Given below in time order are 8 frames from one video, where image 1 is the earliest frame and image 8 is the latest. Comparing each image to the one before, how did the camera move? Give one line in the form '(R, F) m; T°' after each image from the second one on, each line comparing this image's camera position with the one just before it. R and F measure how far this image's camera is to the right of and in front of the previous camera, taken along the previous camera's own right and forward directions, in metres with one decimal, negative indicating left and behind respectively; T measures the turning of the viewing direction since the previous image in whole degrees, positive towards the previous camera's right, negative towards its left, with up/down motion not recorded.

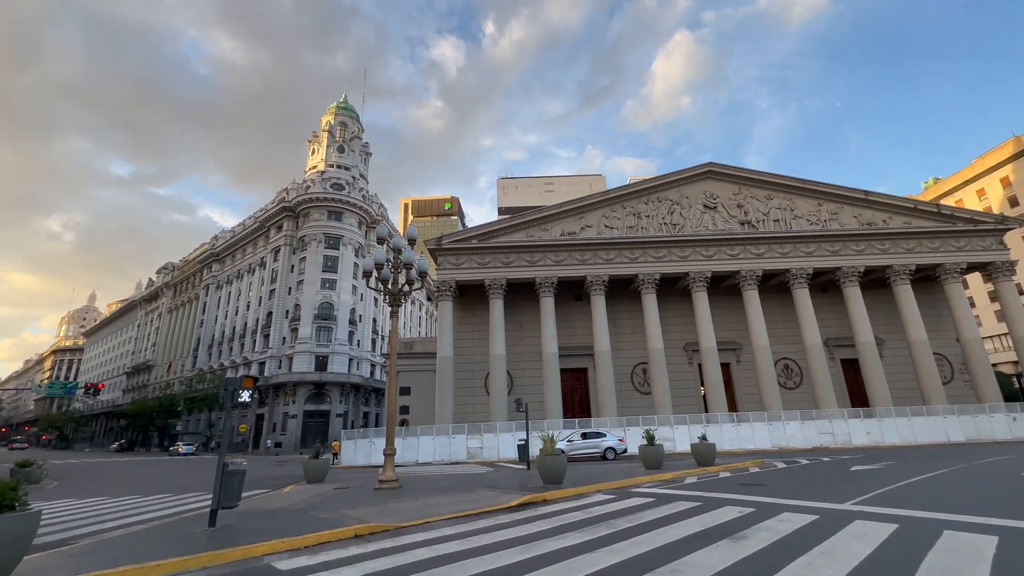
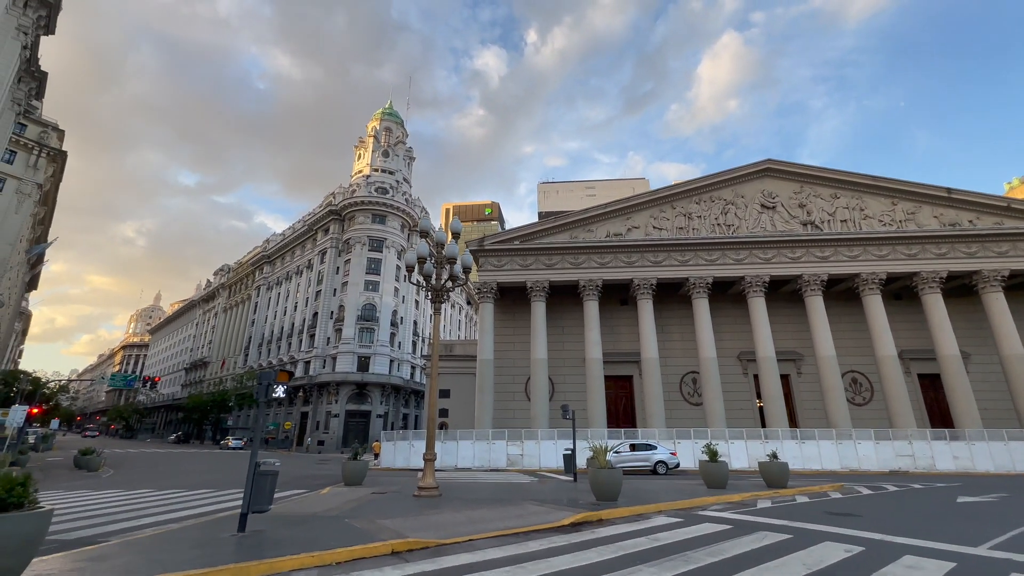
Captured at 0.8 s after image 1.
(-0.3, +0.8) m; -5°
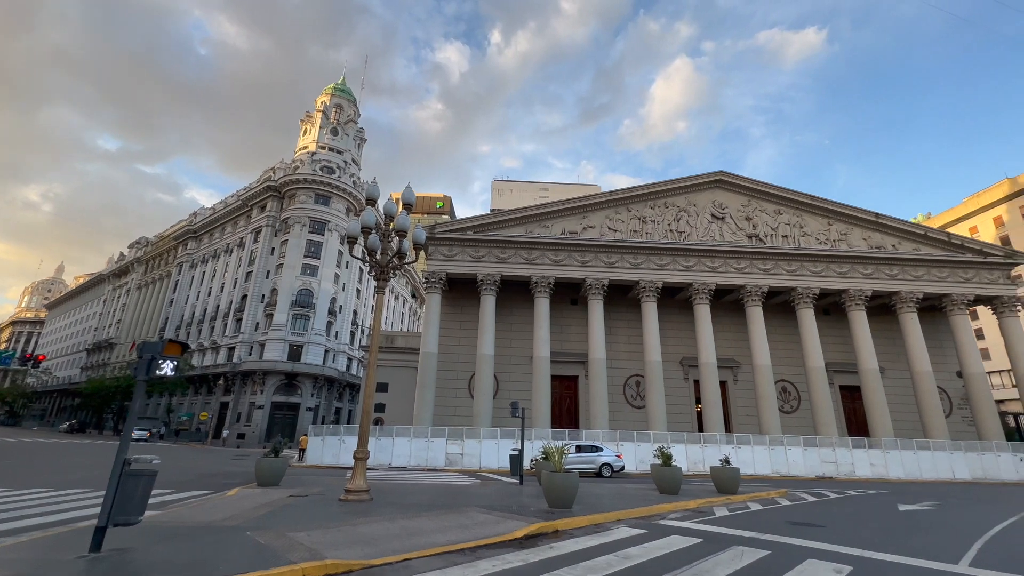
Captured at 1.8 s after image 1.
(-0.2, +1.1) m; +7°
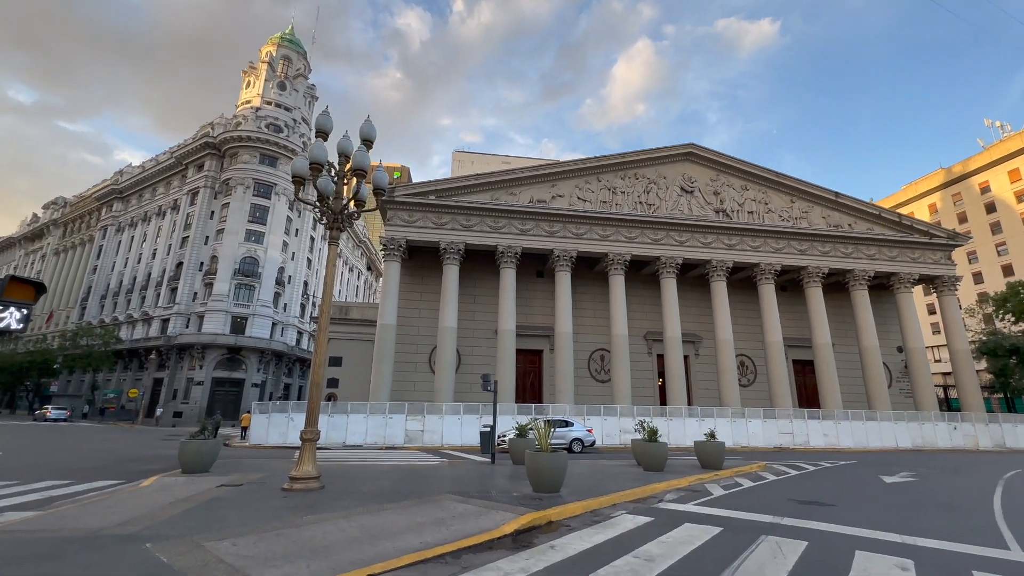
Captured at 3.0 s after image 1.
(-0.4, +1.4) m; +5°
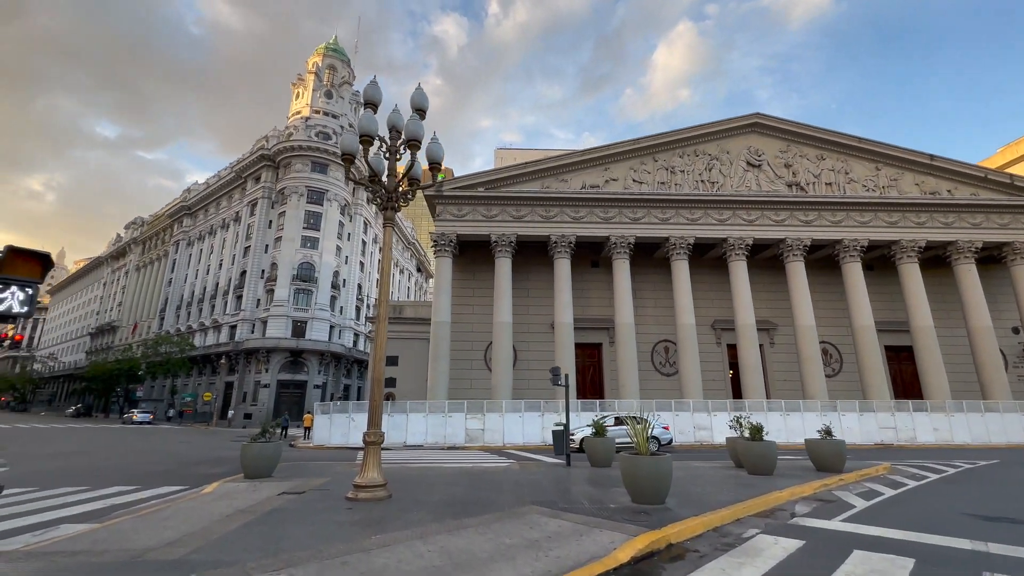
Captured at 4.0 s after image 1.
(-0.5, +1.1) m; -6°
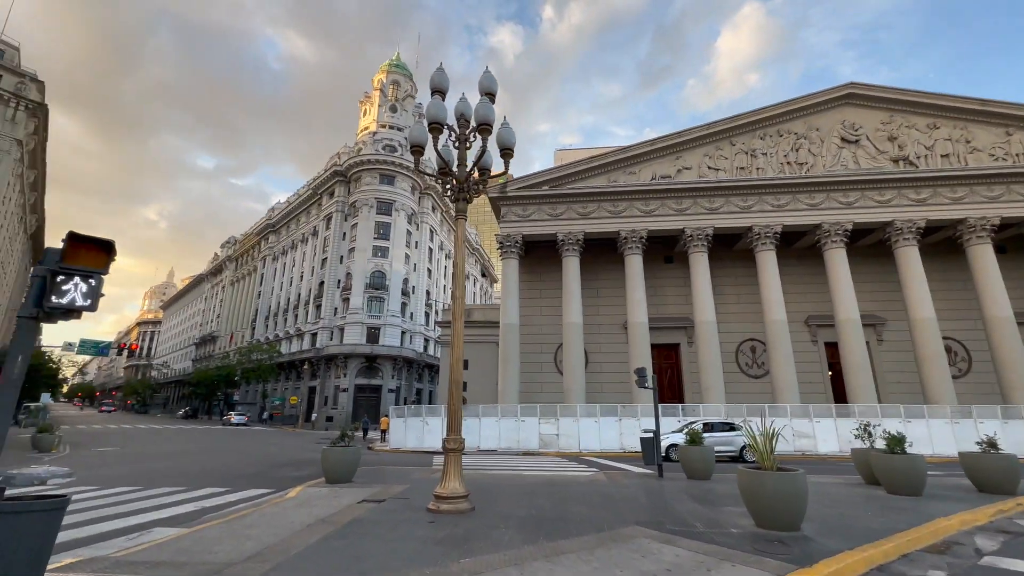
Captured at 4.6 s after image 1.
(-0.3, +0.7) m; -8°
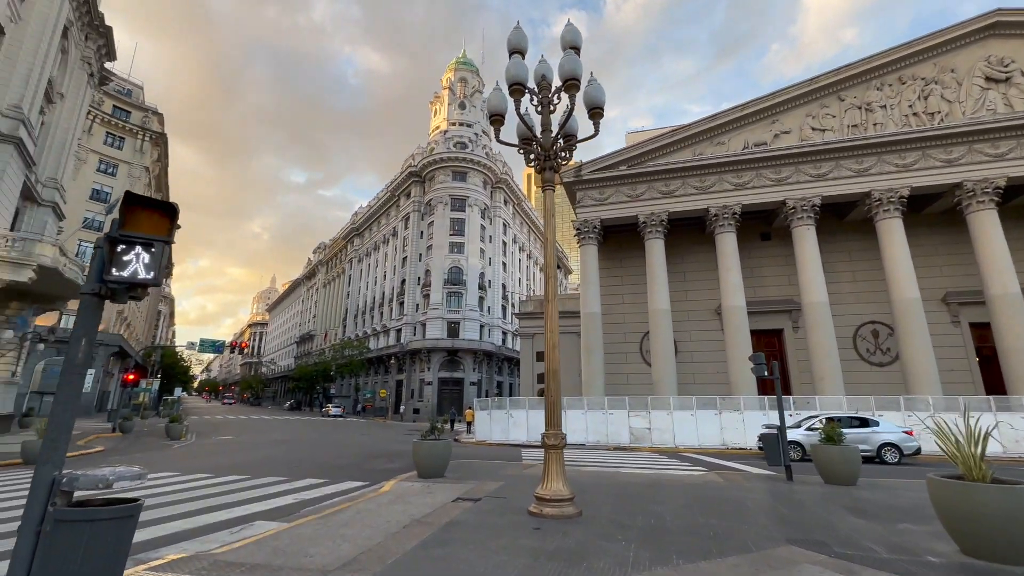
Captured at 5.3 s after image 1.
(-0.4, +0.7) m; -9°
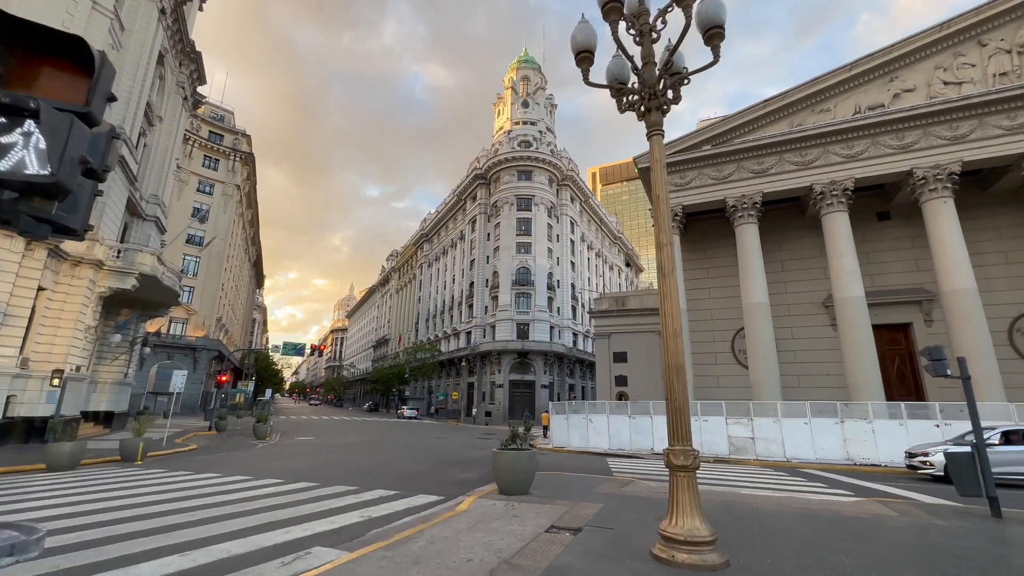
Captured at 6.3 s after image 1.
(-0.4, +1.2) m; -8°
